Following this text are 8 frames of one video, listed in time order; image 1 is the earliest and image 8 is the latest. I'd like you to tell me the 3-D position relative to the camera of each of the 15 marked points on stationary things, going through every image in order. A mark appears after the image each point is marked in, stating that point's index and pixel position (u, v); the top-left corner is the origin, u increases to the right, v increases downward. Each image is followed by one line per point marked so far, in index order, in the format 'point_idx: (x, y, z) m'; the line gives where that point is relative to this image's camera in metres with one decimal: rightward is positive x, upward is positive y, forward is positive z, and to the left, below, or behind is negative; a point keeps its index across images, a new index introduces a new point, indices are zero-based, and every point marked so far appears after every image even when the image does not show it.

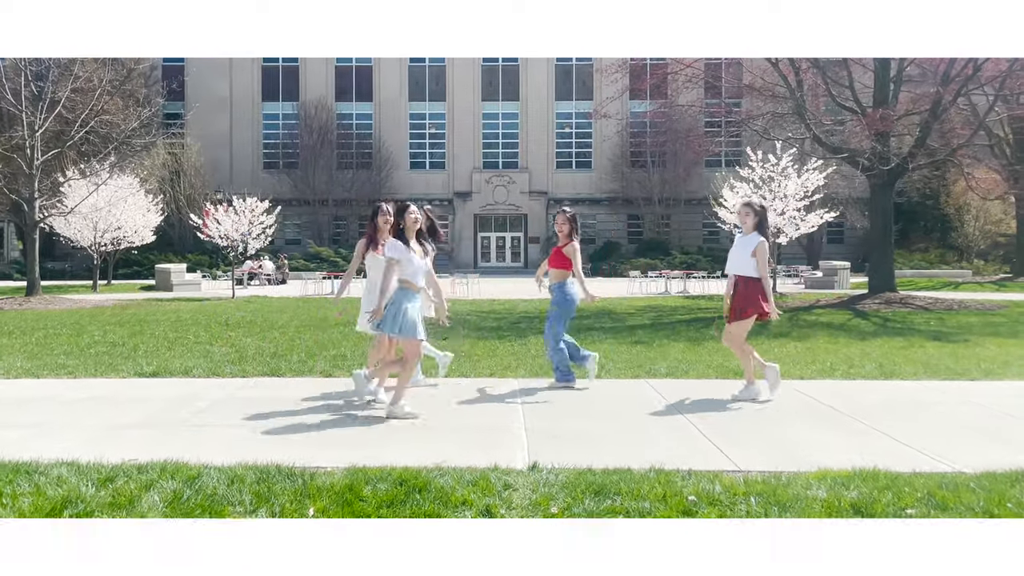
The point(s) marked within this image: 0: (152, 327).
0: (-3.6, -0.4, +8.6) m
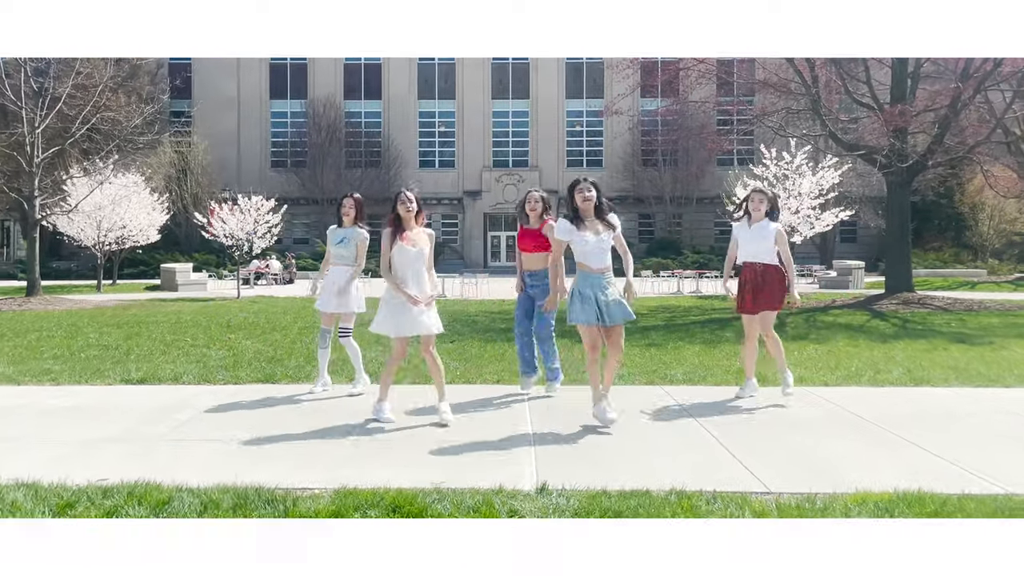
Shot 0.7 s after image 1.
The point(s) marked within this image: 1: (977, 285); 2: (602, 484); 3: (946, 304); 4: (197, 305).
0: (-3.5, -0.4, +8.5) m
1: (+7.2, 0.0, +13.4) m
2: (+0.4, -0.9, +4.3) m
3: (+6.0, -0.2, +12.0) m
4: (-4.0, -0.2, +11.0) m
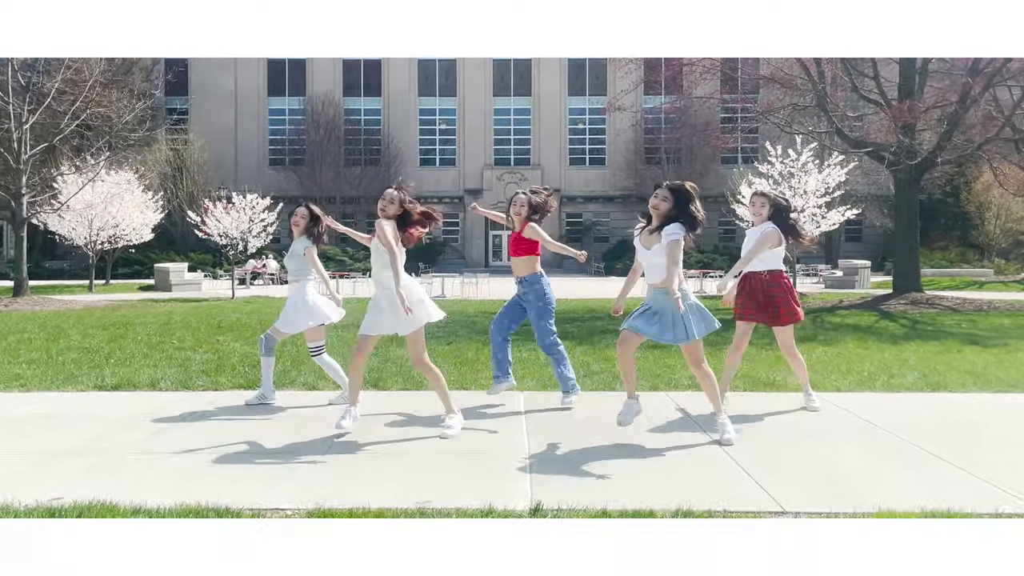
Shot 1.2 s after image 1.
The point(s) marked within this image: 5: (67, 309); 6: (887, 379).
0: (-3.5, -0.4, +8.2) m
1: (+7.2, 0.0, +13.2) m
2: (+0.4, -0.9, +4.1) m
3: (+6.0, -0.2, +11.7) m
4: (-4.0, -0.2, +10.7) m
5: (-5.0, -0.2, +9.6) m
6: (+2.9, -0.7, +6.9) m
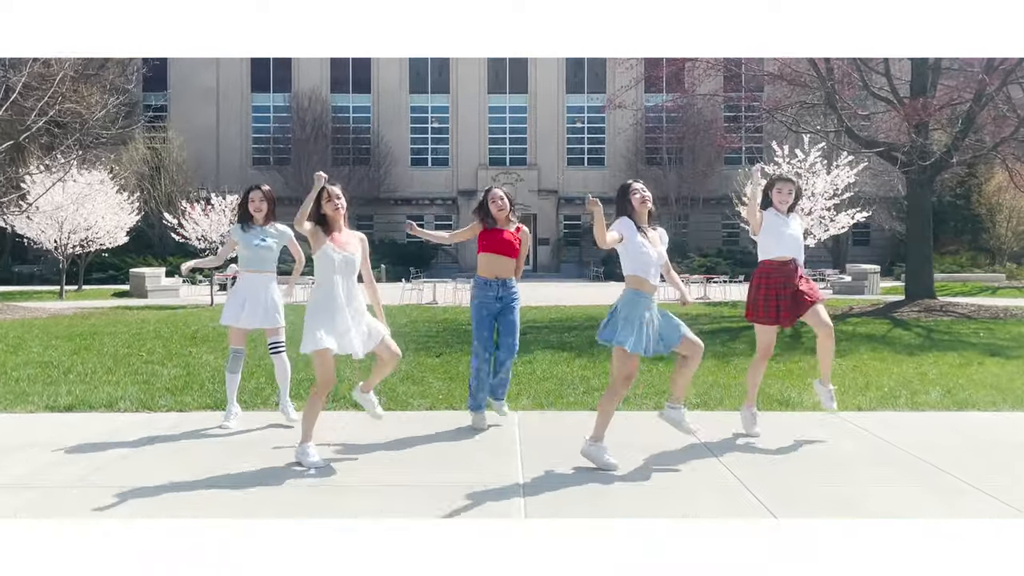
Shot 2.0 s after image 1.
0: (-3.6, -0.5, +7.6) m
1: (+7.1, 0.0, +12.6) m
2: (+0.4, -1.0, +3.5) m
3: (+5.9, -0.3, +11.2) m
4: (-4.1, -0.3, +10.2) m
5: (-5.1, -0.3, +9.0) m
6: (+2.9, -0.8, +6.4) m
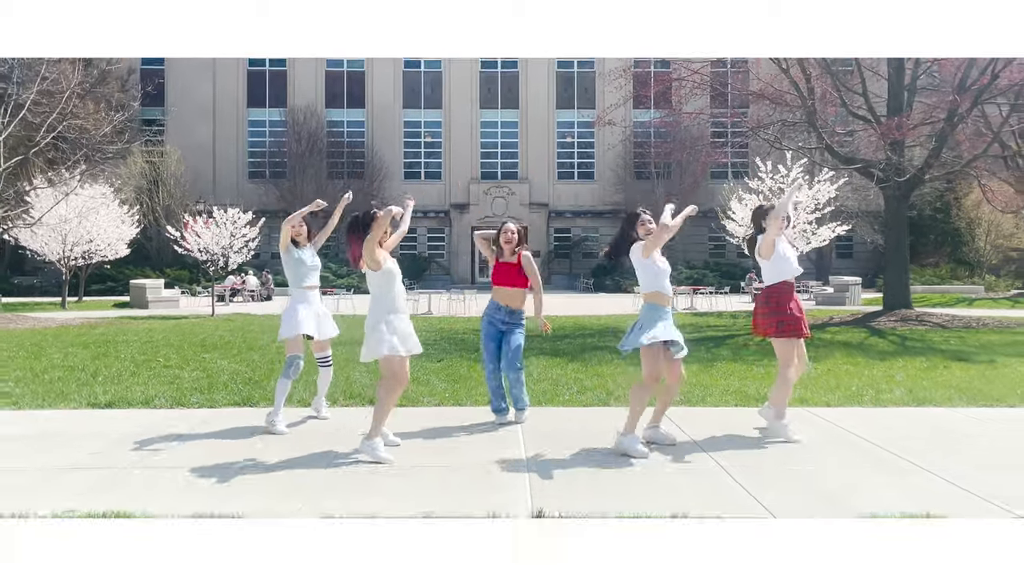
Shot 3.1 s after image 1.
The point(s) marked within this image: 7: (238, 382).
0: (-3.6, -0.6, +7.9) m
1: (+7.0, -0.2, +13.1) m
2: (+0.4, -1.1, +3.8) m
3: (+5.8, -0.5, +11.6) m
4: (-4.2, -0.4, +10.4) m
5: (-5.1, -0.4, +9.3) m
6: (+2.9, -0.9, +6.7) m
7: (-2.1, -0.7, +6.6) m
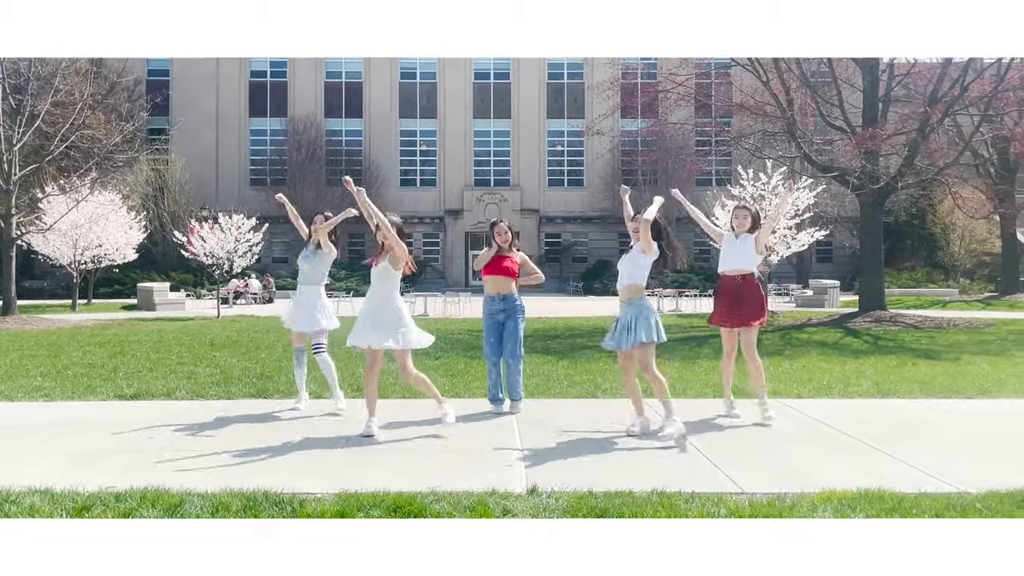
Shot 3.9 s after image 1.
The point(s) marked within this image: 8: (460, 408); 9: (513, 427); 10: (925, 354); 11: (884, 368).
0: (-3.7, -0.6, +8.4) m
1: (+6.9, -0.3, +13.7) m
2: (+0.4, -1.0, +4.4) m
3: (+5.7, -0.5, +12.2) m
4: (-4.3, -0.5, +10.9) m
5: (-5.2, -0.5, +9.8) m
6: (+2.8, -0.9, +7.3) m
7: (-2.2, -0.7, +7.1) m
8: (-0.4, -0.9, +6.3) m
9: (0.0, -1.0, +5.7) m
10: (+4.3, -0.7, +9.0) m
11: (+3.6, -0.8, +8.2) m
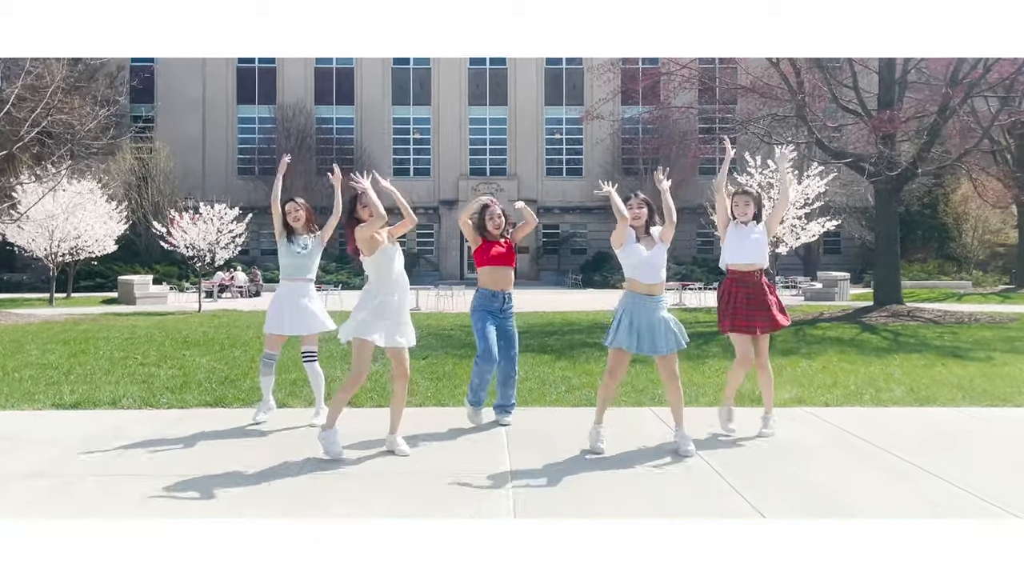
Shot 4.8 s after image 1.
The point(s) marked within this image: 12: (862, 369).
0: (-3.7, -0.5, +7.8) m
1: (+6.8, -0.1, +13.1) m
2: (+0.3, -1.0, +3.8) m
3: (+5.7, -0.4, +11.6) m
4: (-4.3, -0.4, +10.3) m
5: (-5.3, -0.4, +9.2) m
6: (+2.8, -0.8, +6.7) m
7: (-2.2, -0.7, +6.5) m
8: (-0.4, -0.8, +5.8) m
9: (-0.1, -0.9, +5.2) m
10: (+4.3, -0.6, +8.4) m
11: (+3.5, -0.7, +7.6) m
12: (+3.0, -0.7, +7.5) m
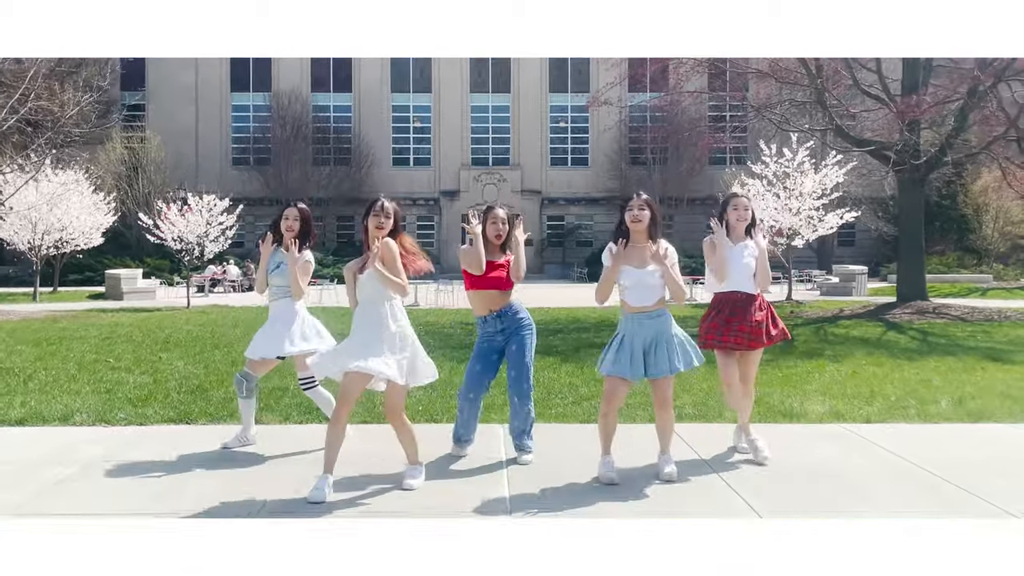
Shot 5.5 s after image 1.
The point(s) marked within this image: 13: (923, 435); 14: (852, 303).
0: (-3.7, -0.5, +7.3) m
1: (+6.9, -0.1, +12.5) m
2: (+0.3, -1.0, +3.3) m
3: (+5.7, -0.3, +11.1) m
4: (-4.3, -0.3, +9.8) m
5: (-5.2, -0.3, +8.7) m
6: (+2.8, -0.8, +6.2) m
7: (-2.2, -0.7, +6.0) m
8: (-0.4, -0.8, +5.2) m
9: (0.0, -0.9, +4.6) m
10: (+4.3, -0.6, +7.9) m
11: (+3.5, -0.7, +7.1) m
12: (+3.0, -0.7, +7.0) m
13: (+2.5, -0.9, +5.1) m
14: (+4.7, -0.2, +12.0) m
